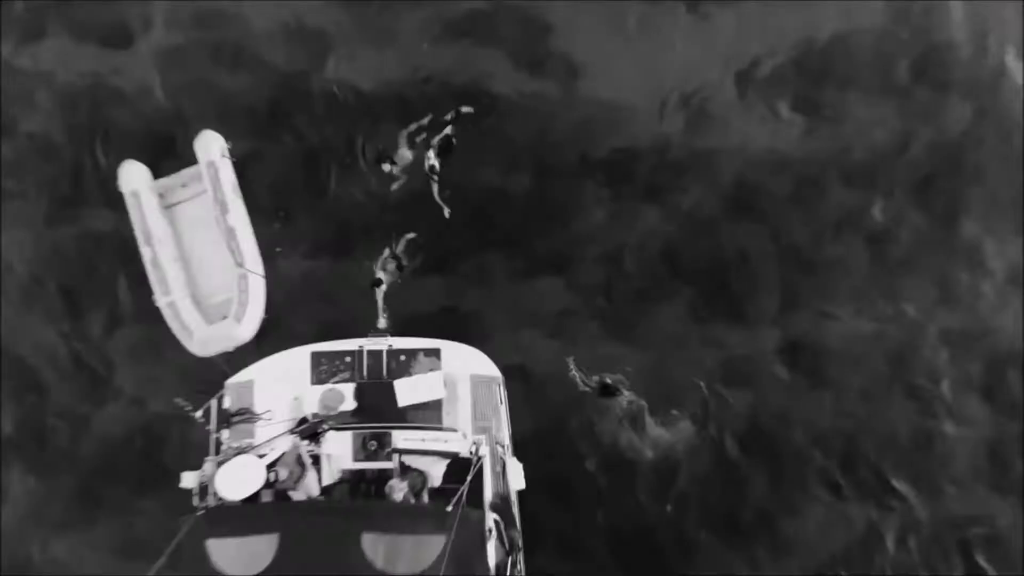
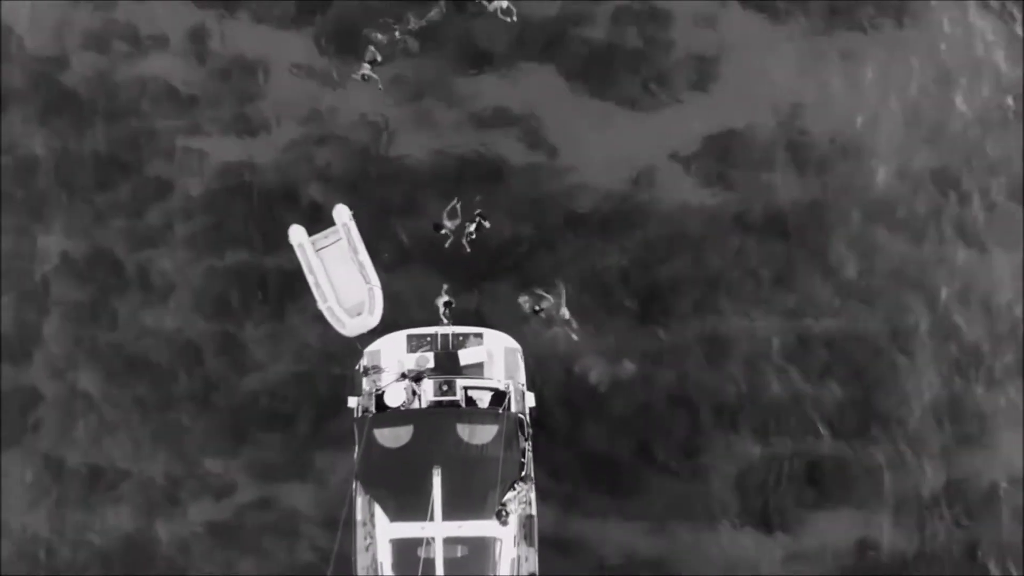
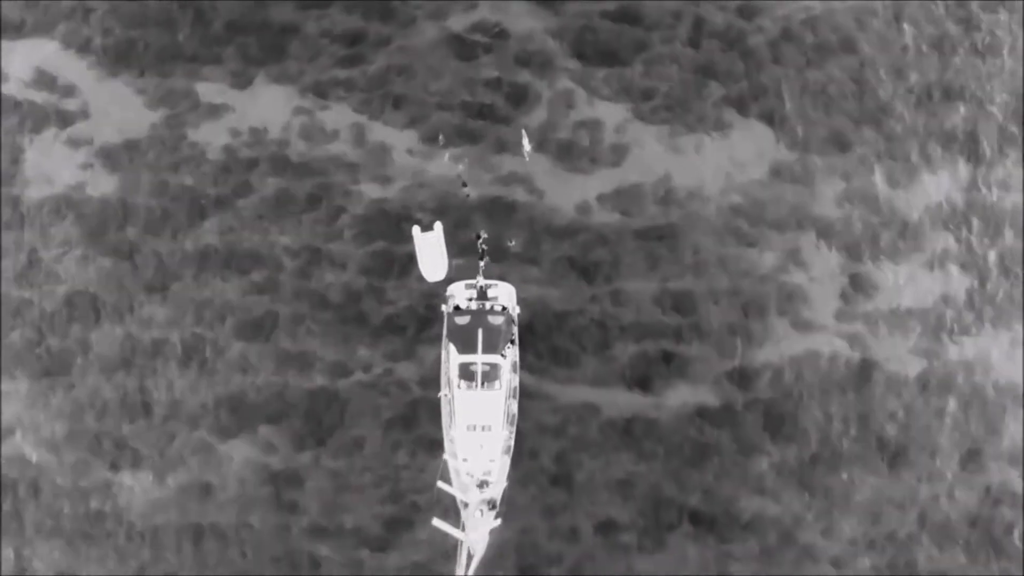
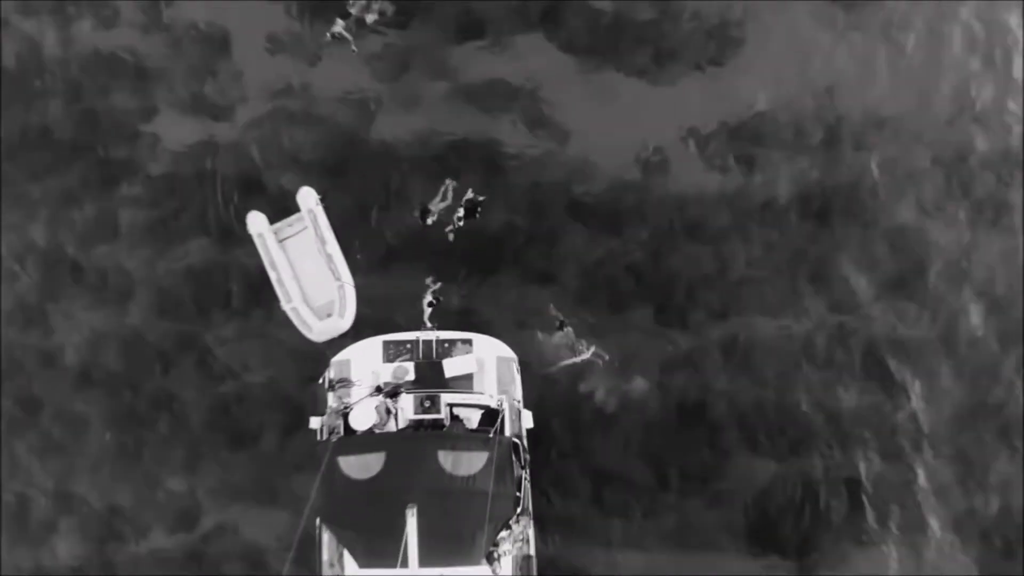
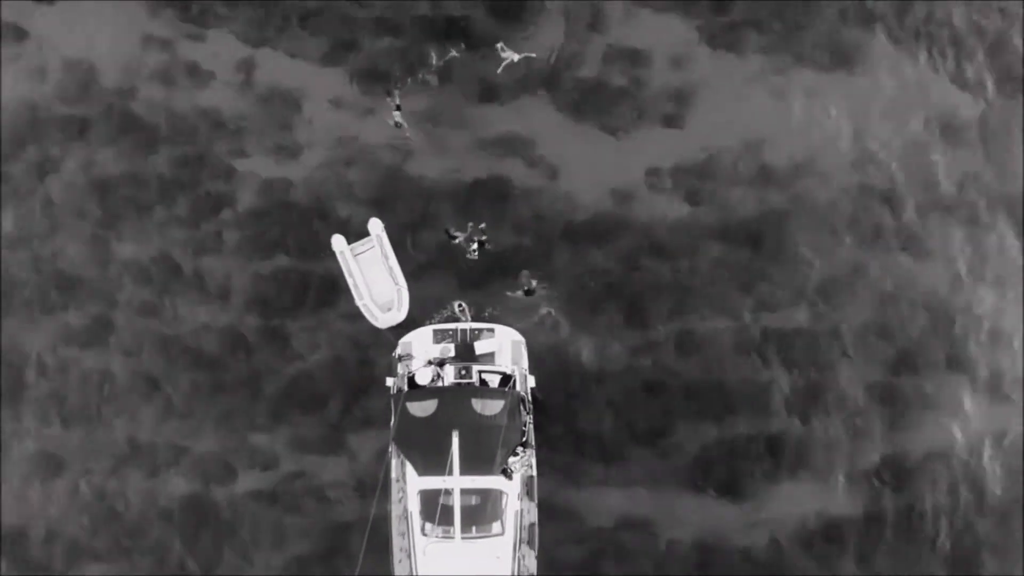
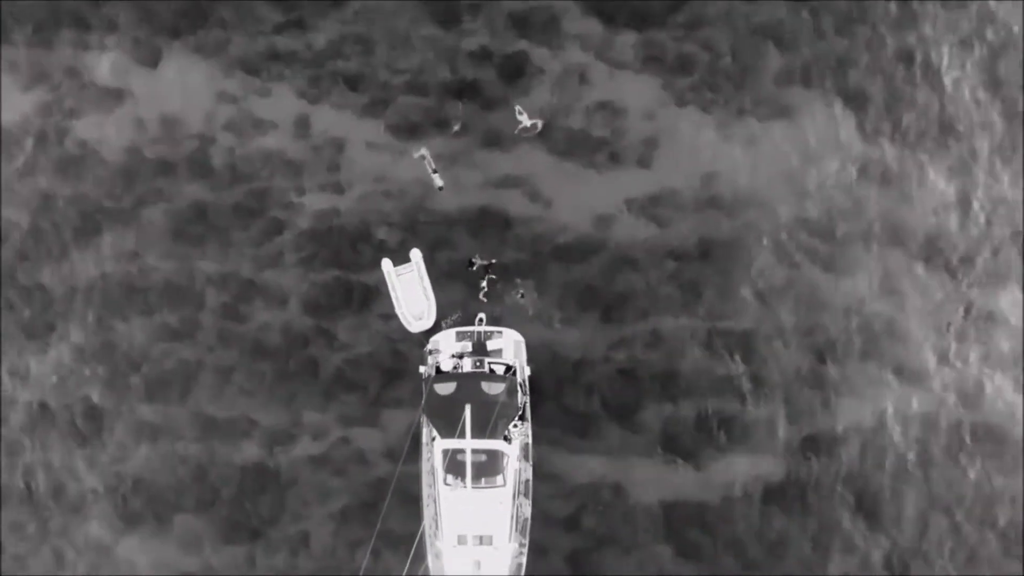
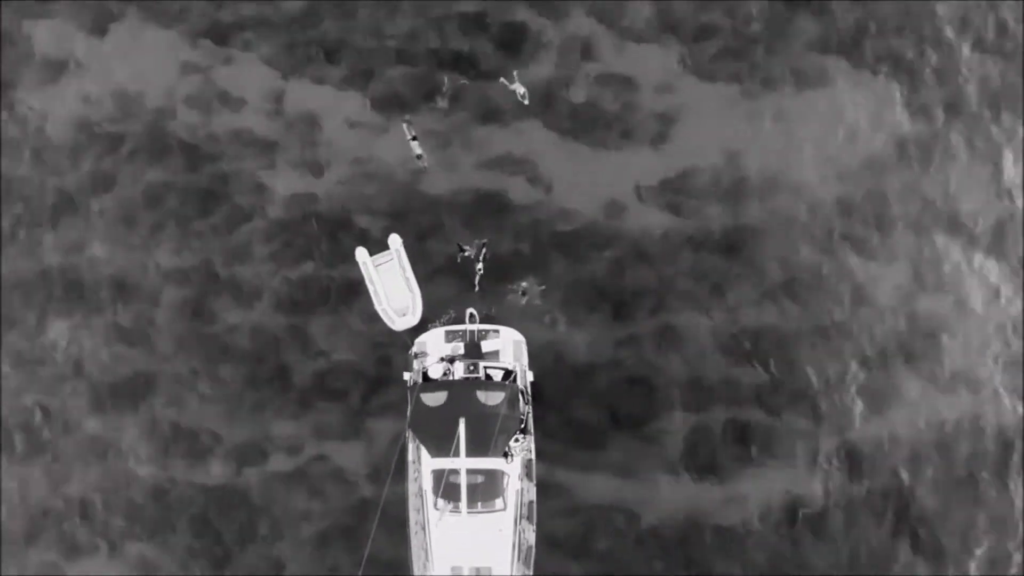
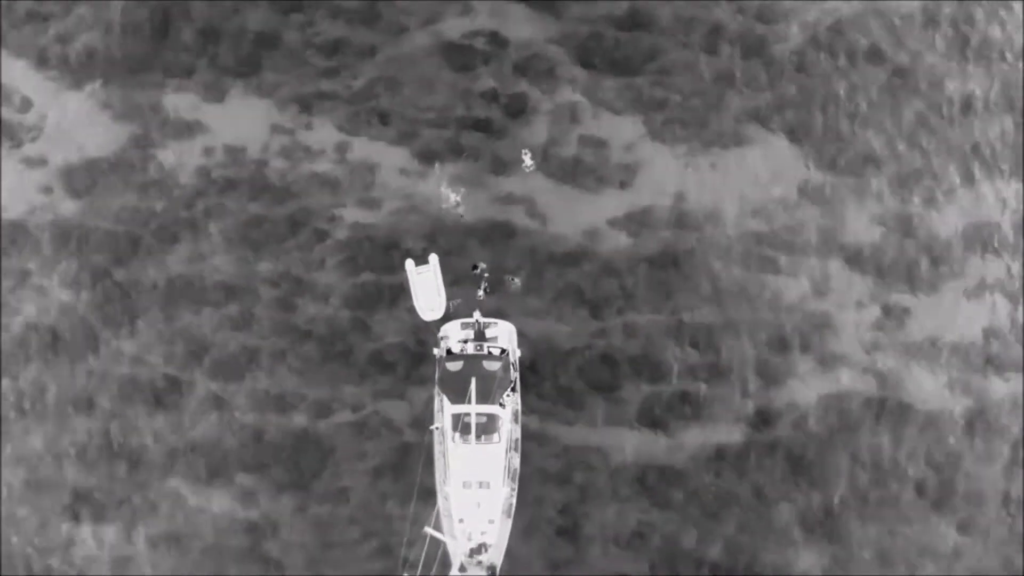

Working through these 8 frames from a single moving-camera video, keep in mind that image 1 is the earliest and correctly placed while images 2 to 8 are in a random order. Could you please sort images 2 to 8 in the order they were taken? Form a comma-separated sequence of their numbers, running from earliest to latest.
4, 2, 5, 7, 6, 8, 3
